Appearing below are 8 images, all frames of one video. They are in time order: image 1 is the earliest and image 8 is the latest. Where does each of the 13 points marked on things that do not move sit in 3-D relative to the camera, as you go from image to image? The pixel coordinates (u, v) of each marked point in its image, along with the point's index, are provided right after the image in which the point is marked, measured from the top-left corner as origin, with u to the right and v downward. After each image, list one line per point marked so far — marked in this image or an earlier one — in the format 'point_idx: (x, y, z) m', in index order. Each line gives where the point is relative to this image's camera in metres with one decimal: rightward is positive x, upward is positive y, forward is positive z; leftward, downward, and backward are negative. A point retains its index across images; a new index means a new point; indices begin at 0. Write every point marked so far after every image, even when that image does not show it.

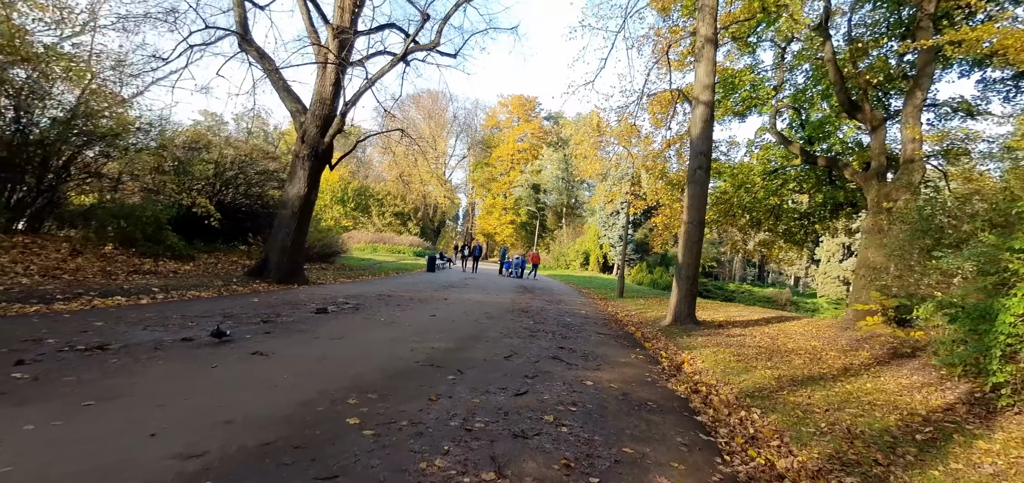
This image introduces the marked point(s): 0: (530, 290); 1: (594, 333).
0: (+0.7, -1.8, +17.0) m
1: (+1.5, -1.7, +8.4) m
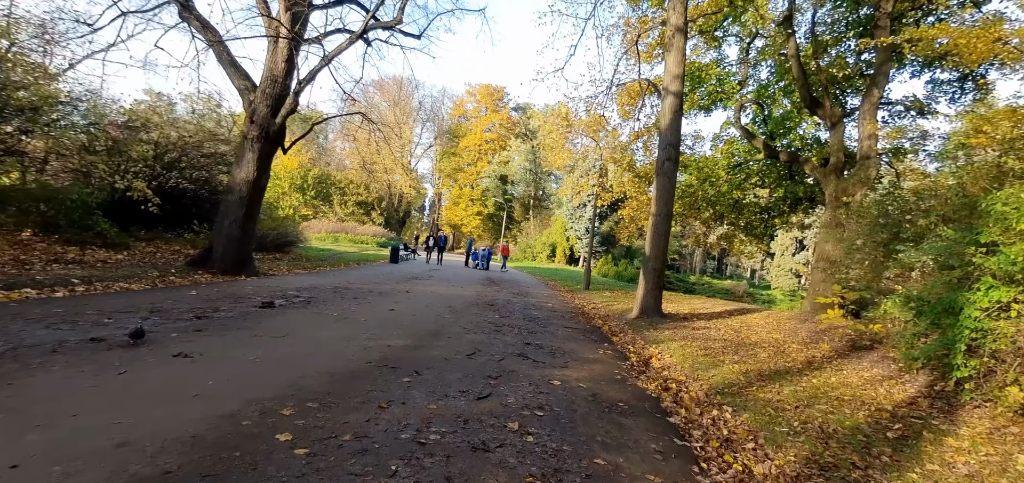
0: (-0.6, -1.5, +16.6) m
1: (+0.9, -1.5, +8.2) m
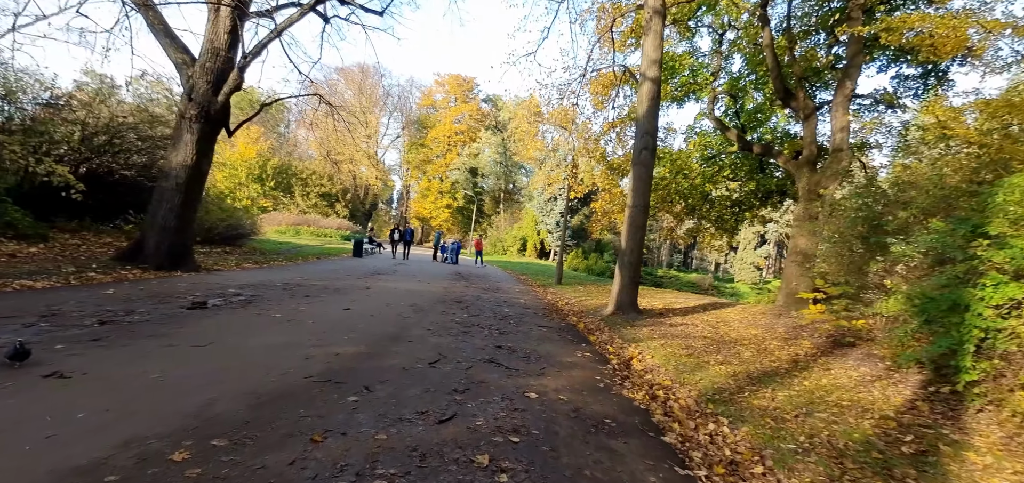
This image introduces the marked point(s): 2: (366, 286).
0: (-1.6, -1.2, +15.9) m
1: (+0.4, -1.4, +7.6) m
2: (-3.2, -1.0, +9.9) m
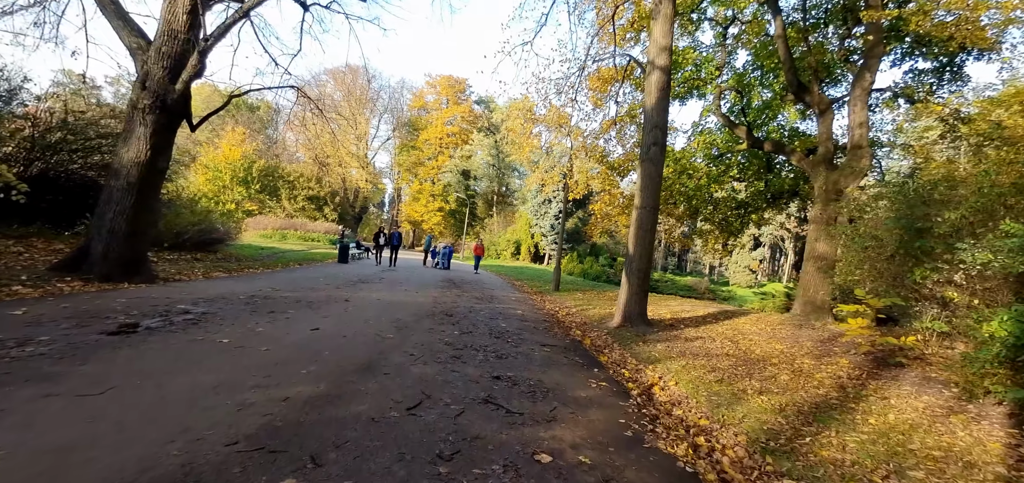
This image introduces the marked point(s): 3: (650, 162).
0: (-1.8, -1.4, +14.9) m
1: (+0.3, -1.5, +6.5) m
2: (-3.2, -1.1, +8.8) m
3: (+2.8, +1.6, +9.5) m
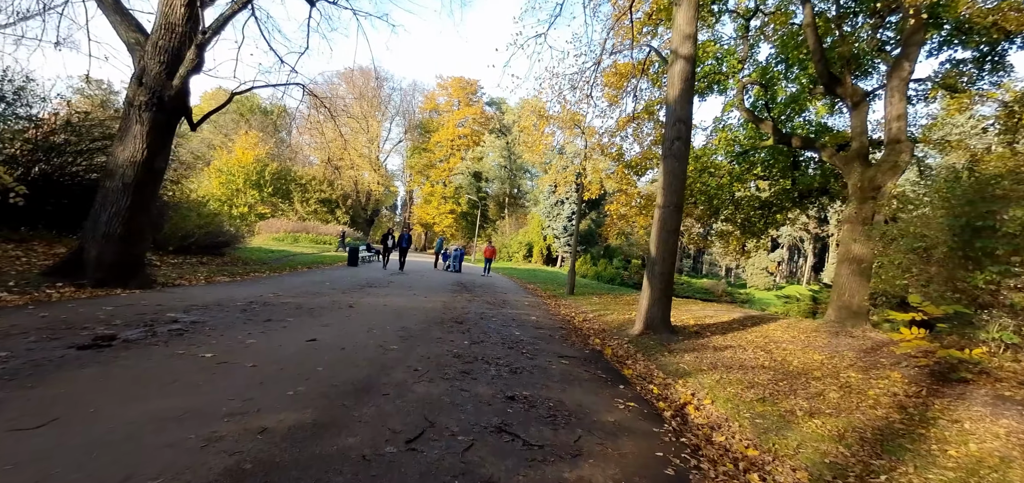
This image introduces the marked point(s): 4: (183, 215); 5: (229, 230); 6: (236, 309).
0: (-1.4, -1.5, +14.3) m
1: (+0.5, -1.5, +6.0) m
2: (-3.0, -1.1, +8.3) m
3: (+3.1, +1.6, +8.8) m
4: (-10.1, +0.8, +14.1) m
5: (-9.9, +0.4, +16.1) m
6: (-4.0, -1.0, +6.6) m
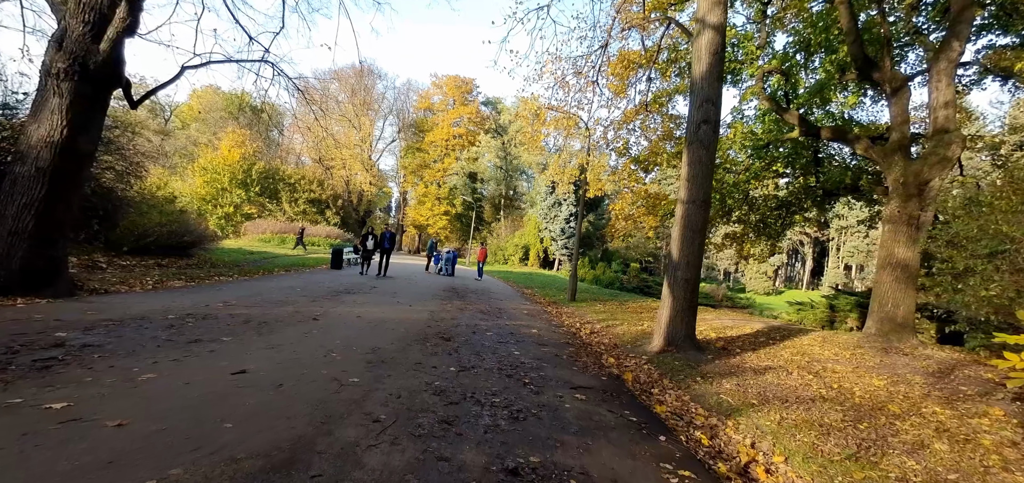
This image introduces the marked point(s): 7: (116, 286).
0: (-1.5, -1.5, +13.0) m
1: (+0.5, -1.5, +4.6) m
2: (-3.0, -1.1, +7.0) m
3: (+3.1, +1.6, +7.5) m
4: (-10.2, +0.8, +12.7) m
5: (-10.0, +0.4, +14.7) m
6: (-4.0, -0.9, +5.2) m
7: (-7.0, -0.8, +8.2) m
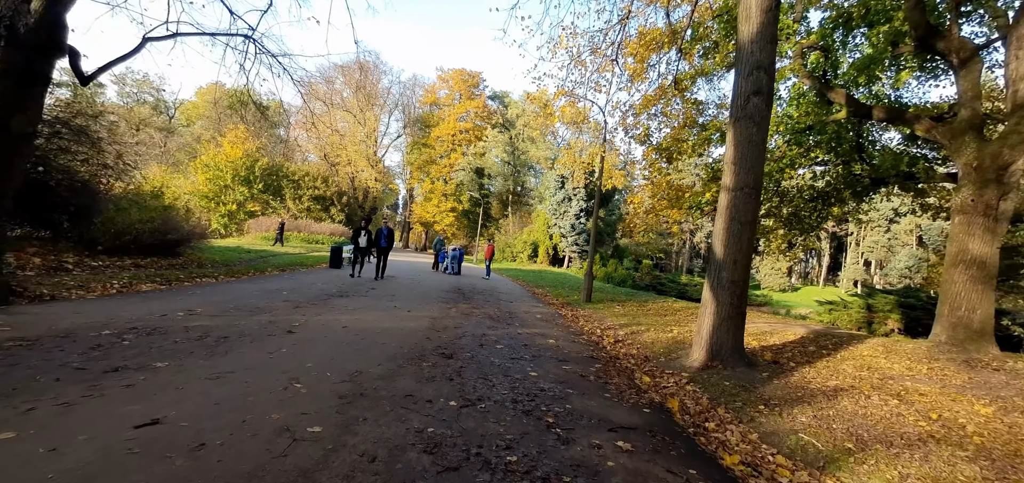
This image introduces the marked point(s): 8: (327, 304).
0: (-1.2, -1.4, +11.8) m
1: (+0.7, -1.5, +3.5) m
2: (-2.8, -1.1, +5.9) m
3: (+3.3, +1.7, +6.3) m
4: (-9.9, +0.9, +11.7) m
5: (-9.7, +0.4, +13.7) m
6: (-3.8, -0.9, +4.1) m
7: (-6.8, -0.7, +7.1) m
8: (-3.2, -1.1, +8.0) m
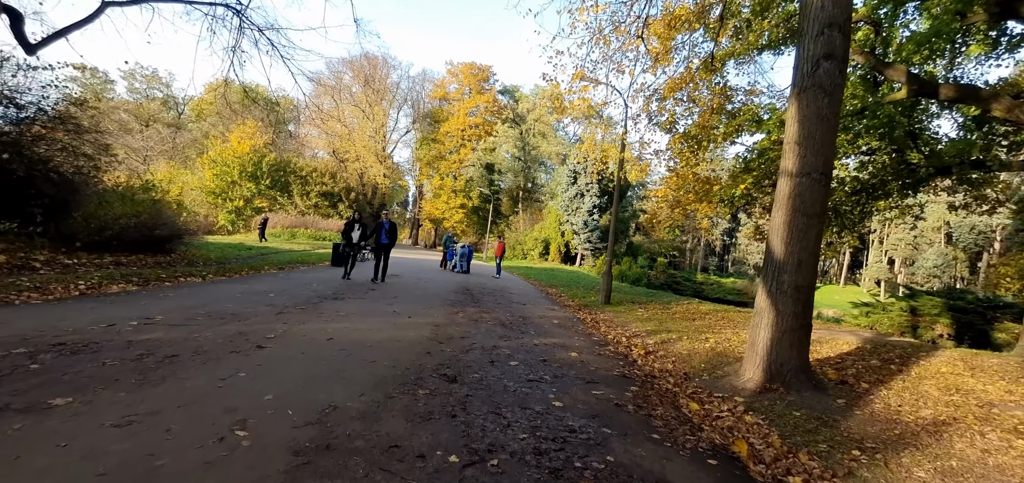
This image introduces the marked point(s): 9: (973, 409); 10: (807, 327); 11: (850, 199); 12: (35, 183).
0: (-0.9, -1.3, +10.8) m
1: (+0.8, -1.4, +2.4) m
2: (-2.6, -1.0, +4.9) m
3: (+3.5, +1.7, +5.2) m
4: (-9.6, +1.0, +10.8) m
5: (-9.4, +0.5, +12.8) m
6: (-3.7, -0.9, +3.2) m
7: (-6.6, -0.7, +6.2) m
8: (-3.0, -1.0, +7.0) m
9: (+5.0, -1.8, +5.0) m
10: (+3.4, -1.0, +5.3) m
11: (+8.9, +1.1, +12.0) m
12: (-10.0, +1.2, +9.6) m
